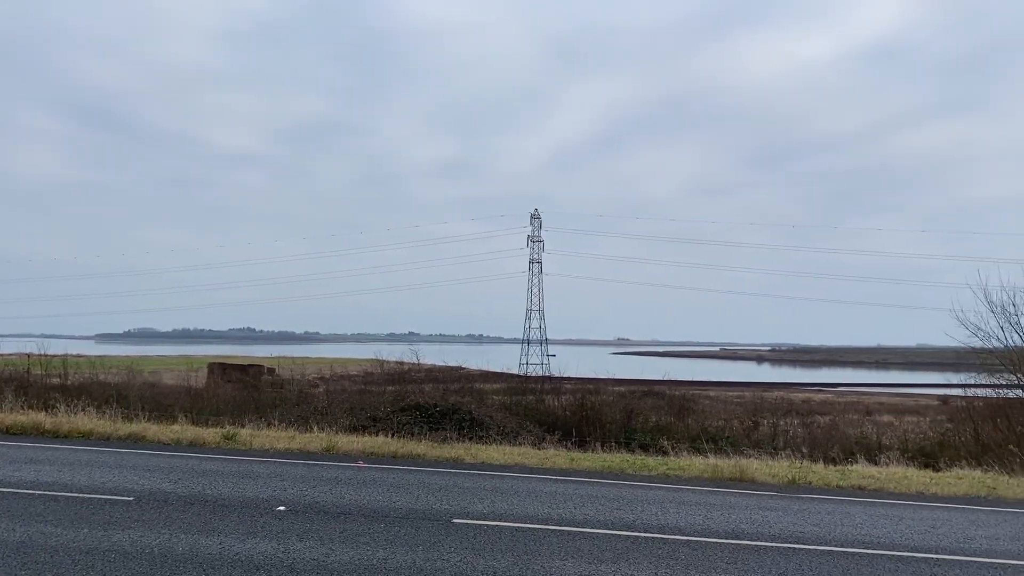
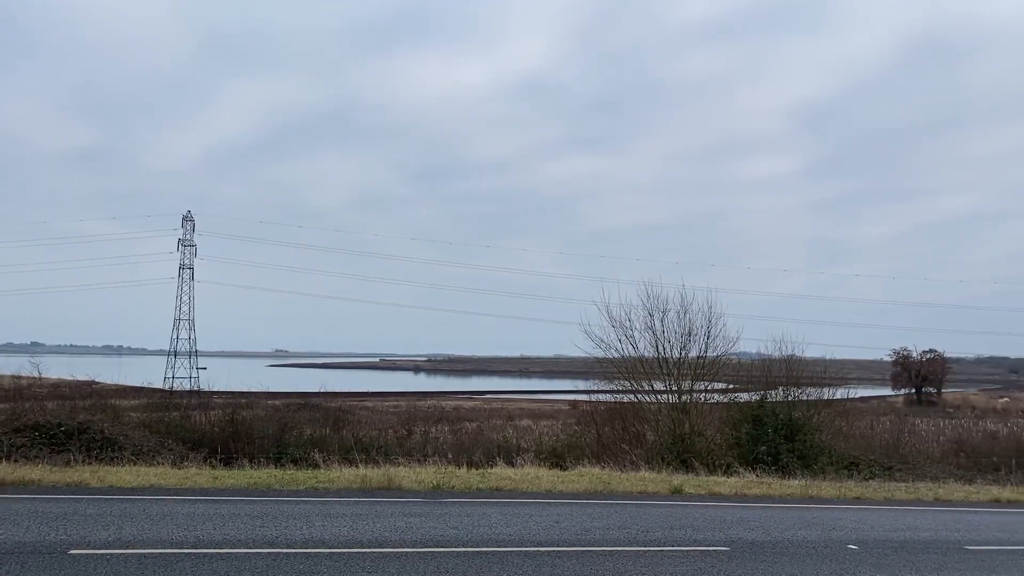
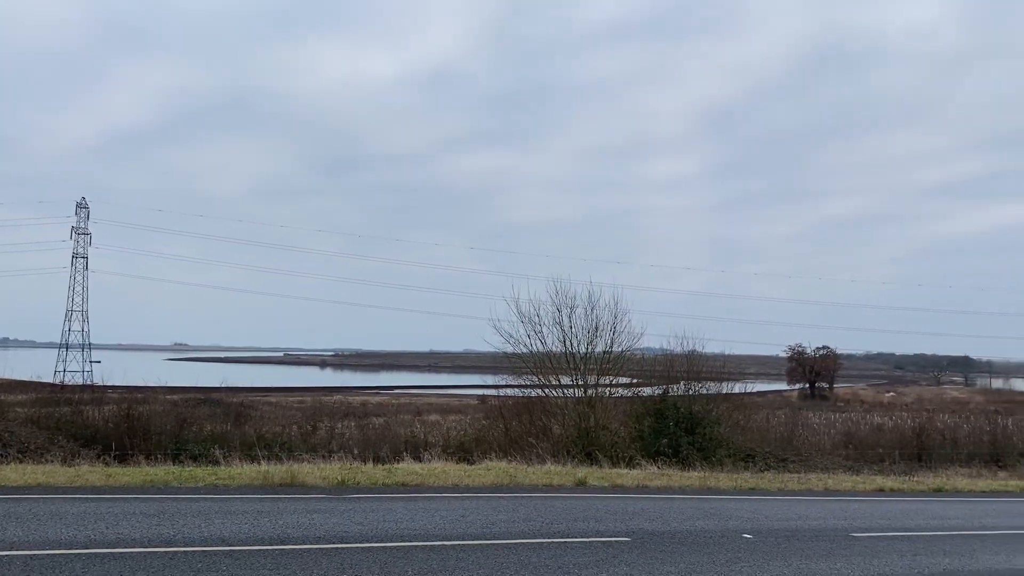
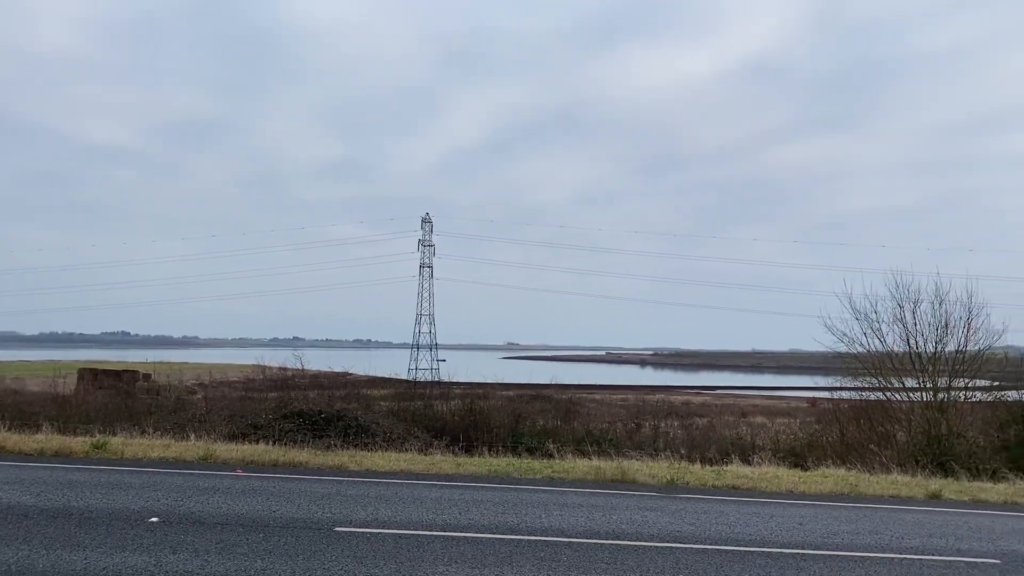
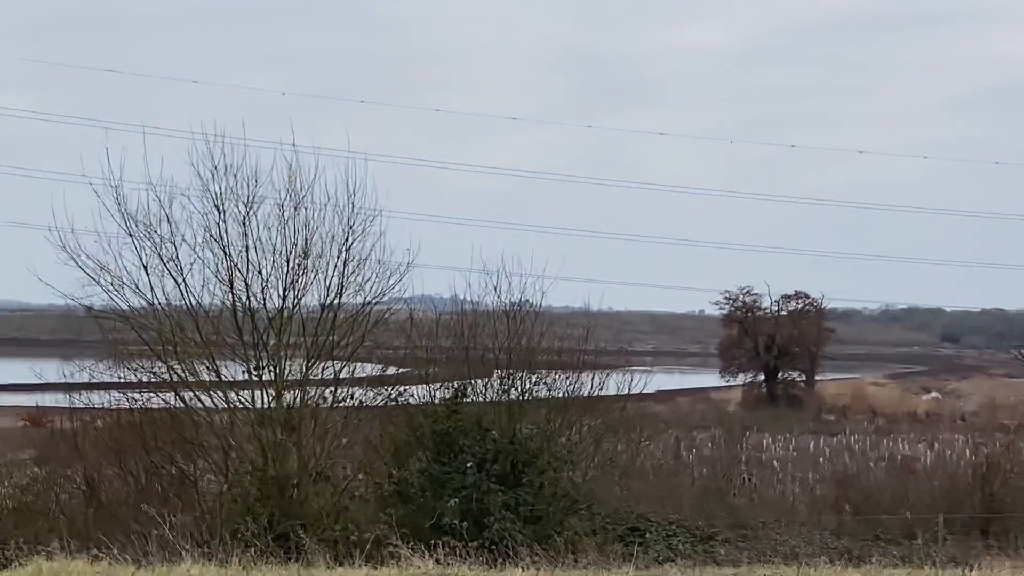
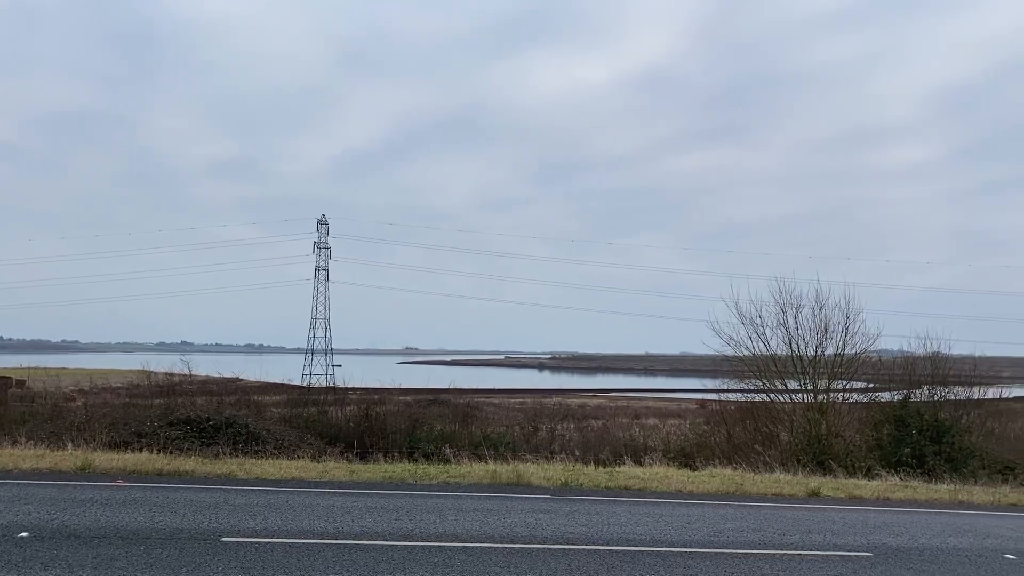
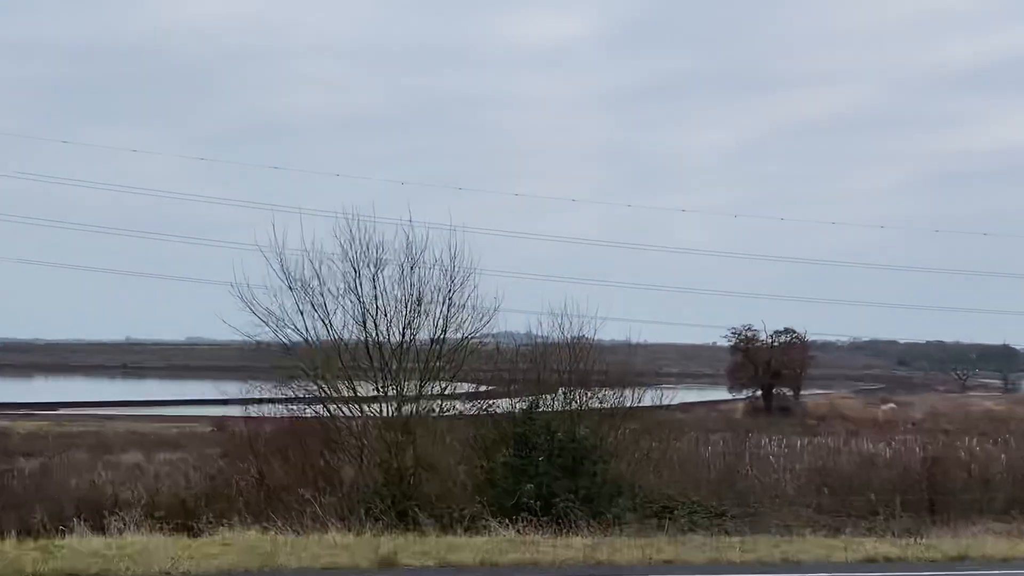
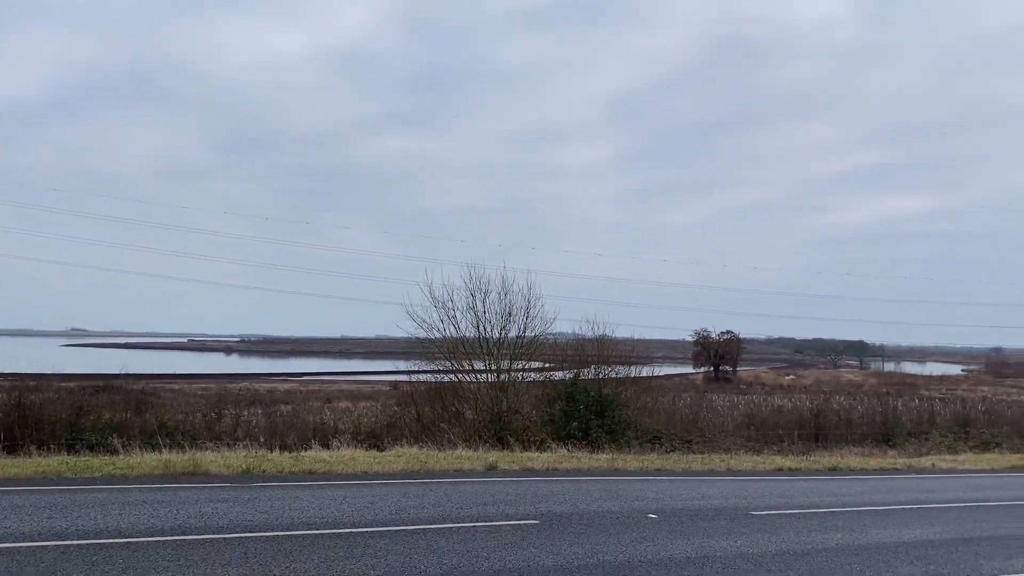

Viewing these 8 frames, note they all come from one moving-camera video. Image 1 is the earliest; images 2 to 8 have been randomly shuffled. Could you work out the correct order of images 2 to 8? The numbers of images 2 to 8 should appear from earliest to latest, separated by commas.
4, 6, 2, 3, 8, 7, 5
